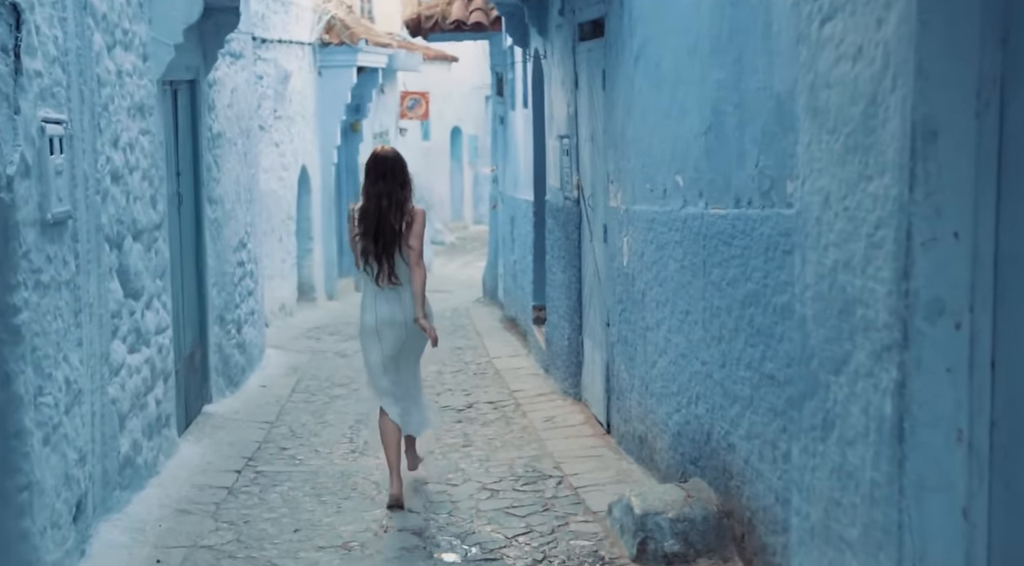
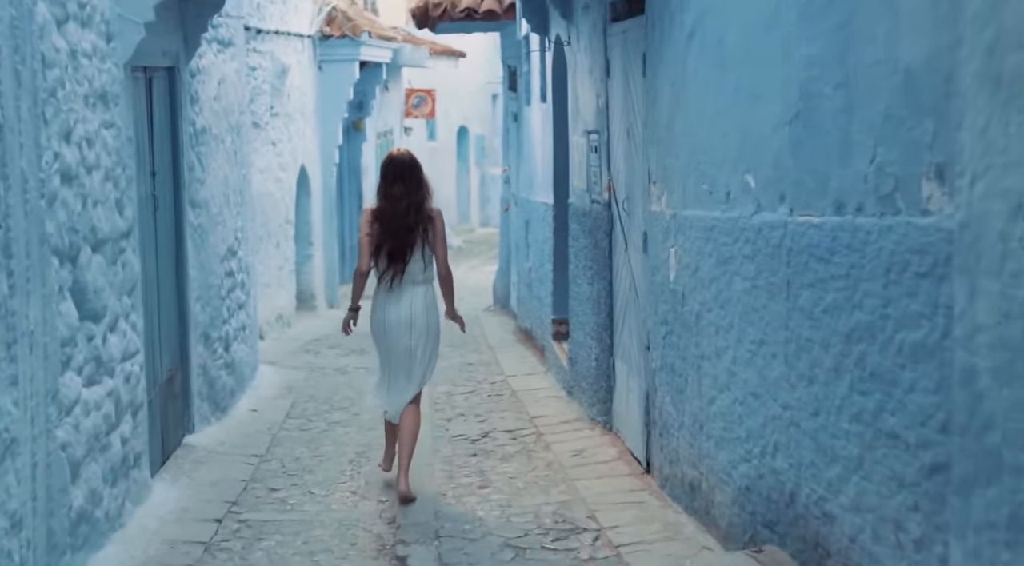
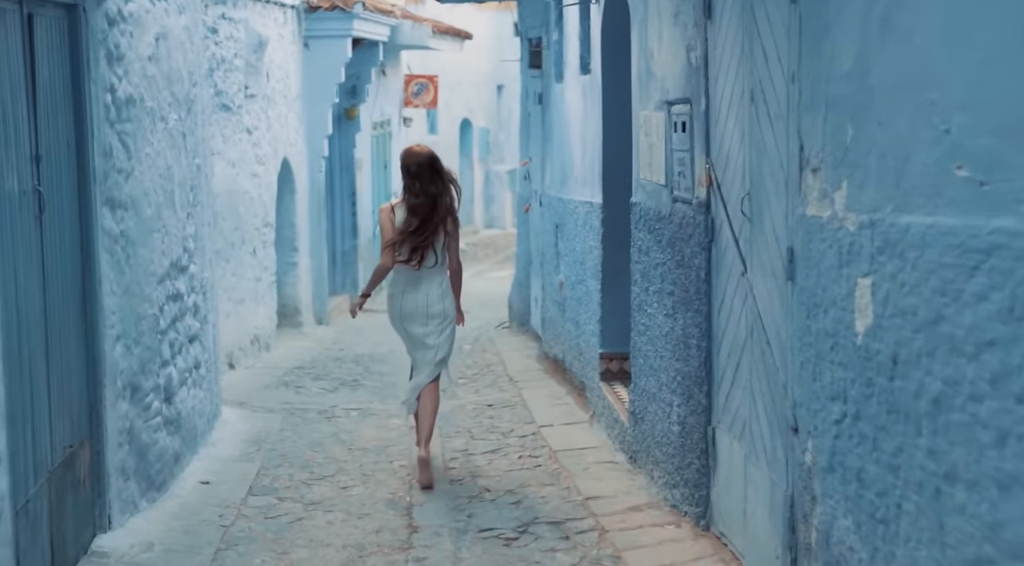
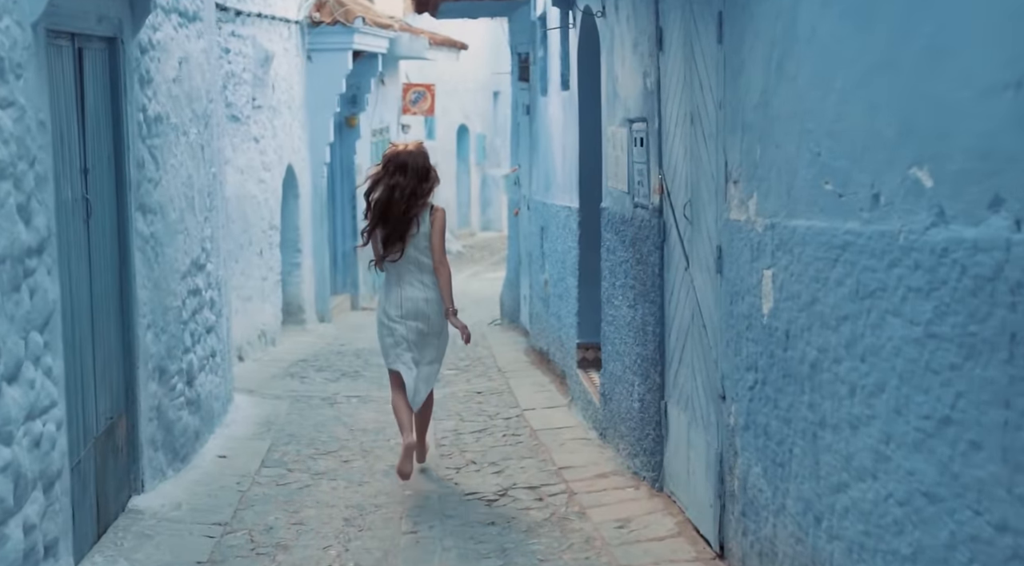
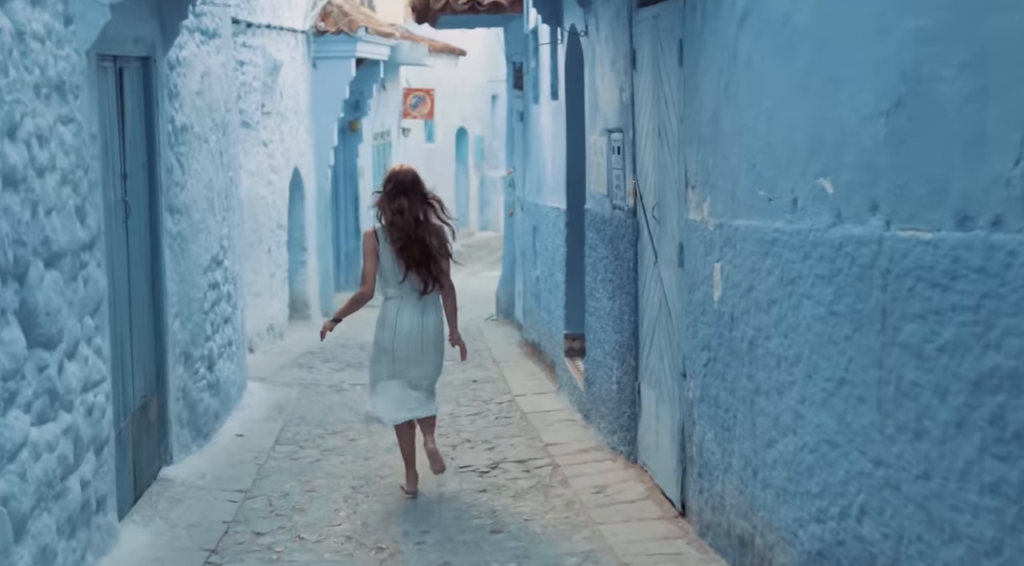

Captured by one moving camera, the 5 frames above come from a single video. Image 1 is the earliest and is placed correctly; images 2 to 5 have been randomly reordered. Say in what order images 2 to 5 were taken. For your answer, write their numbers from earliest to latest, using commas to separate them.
2, 5, 4, 3
